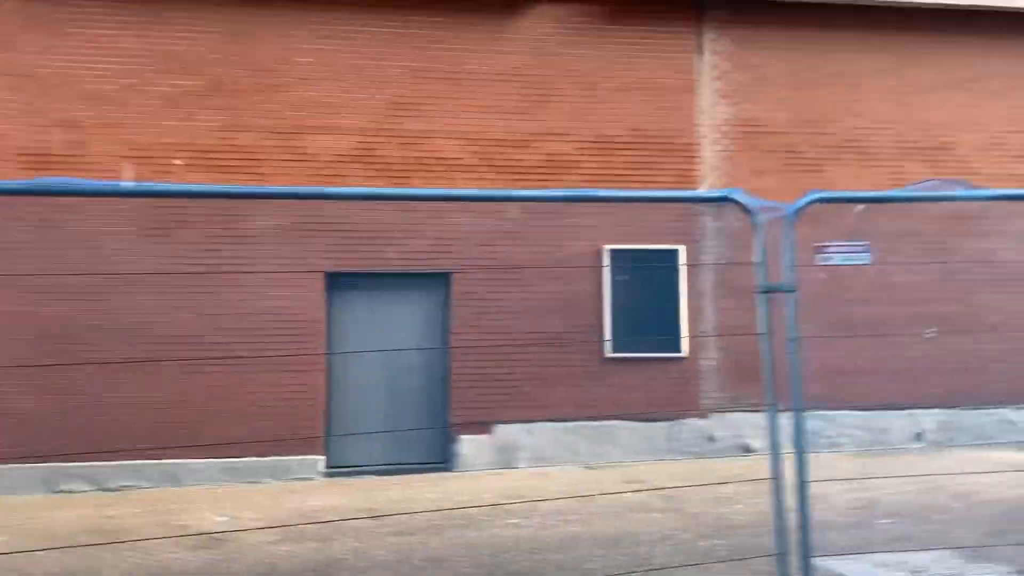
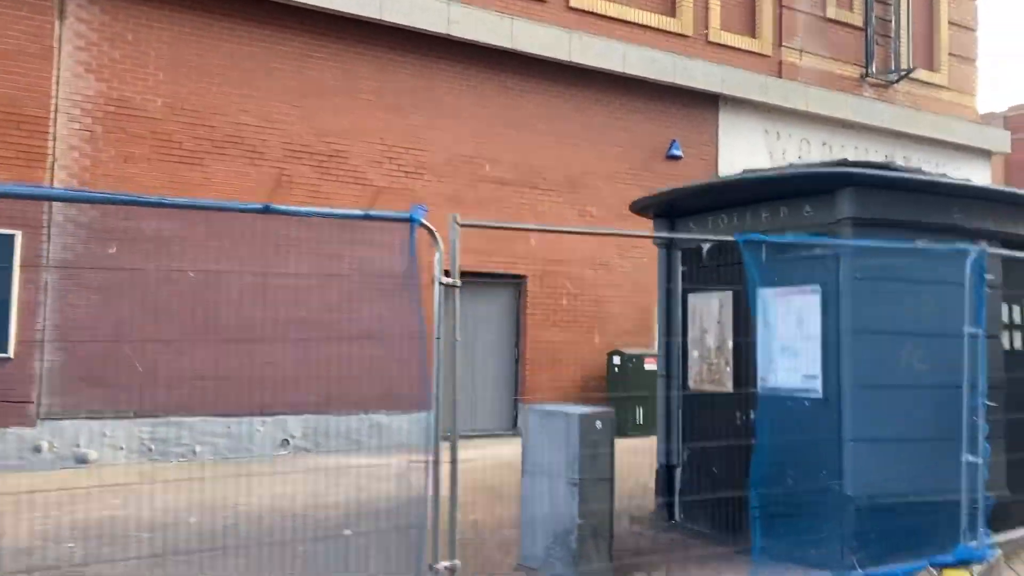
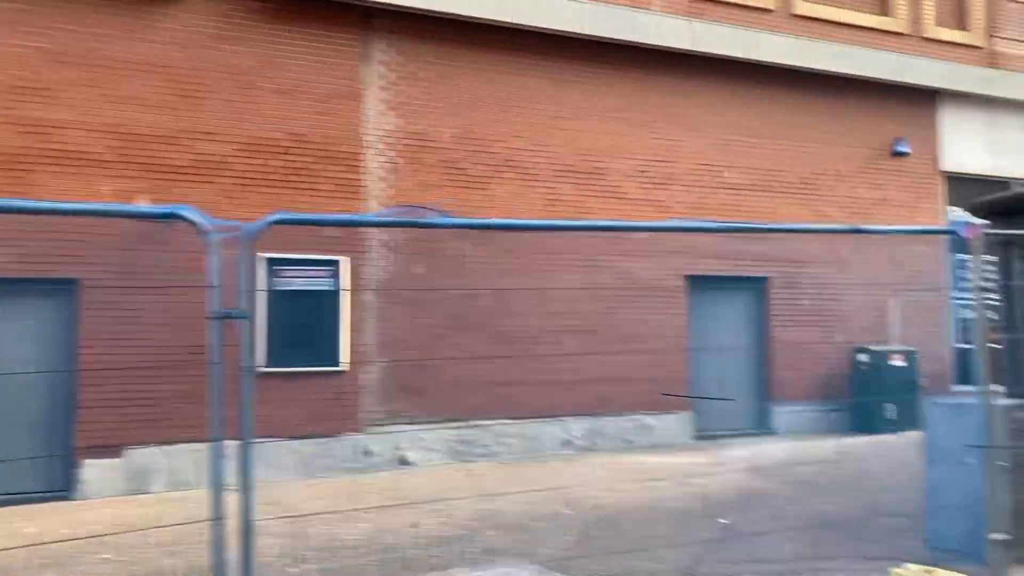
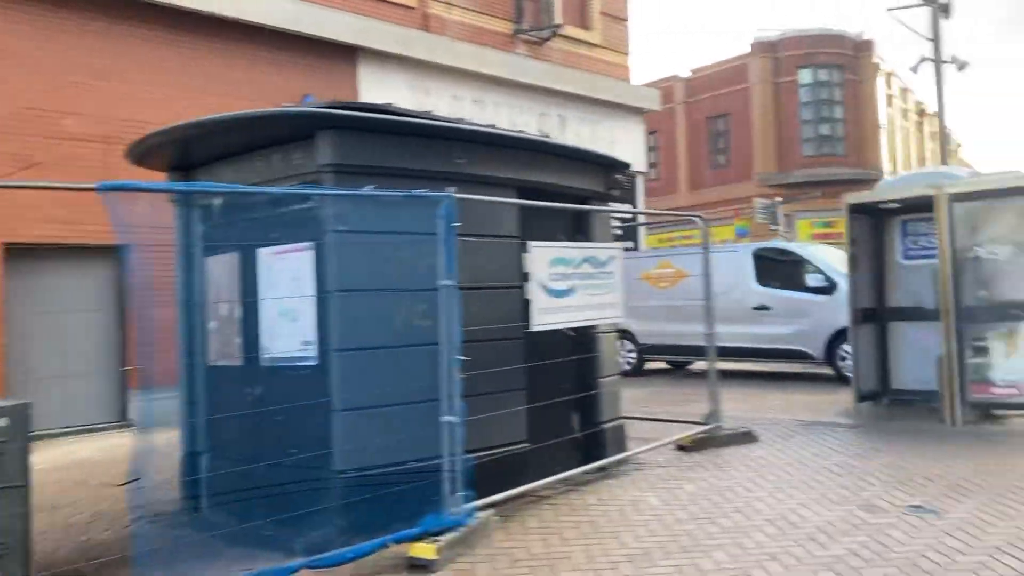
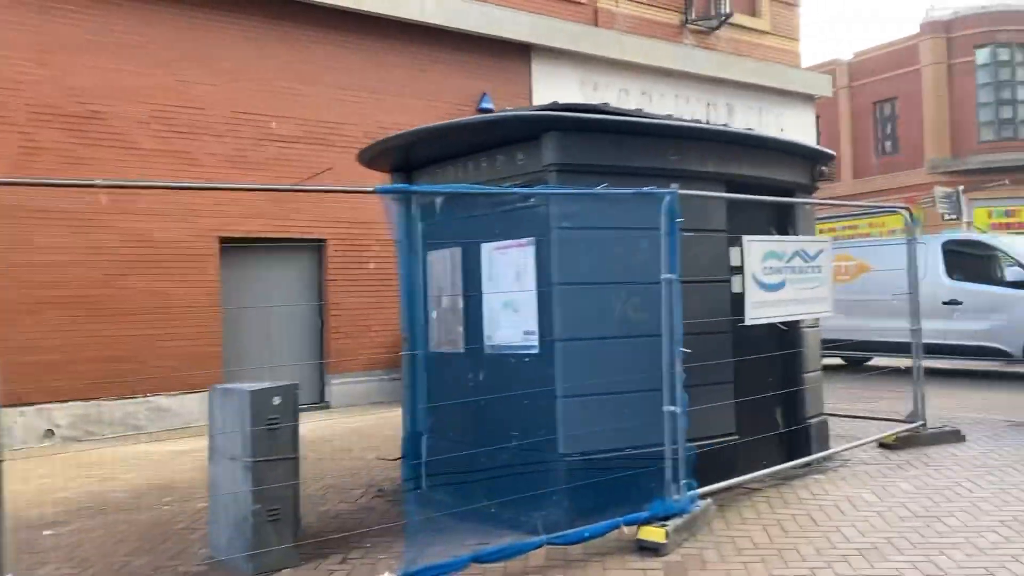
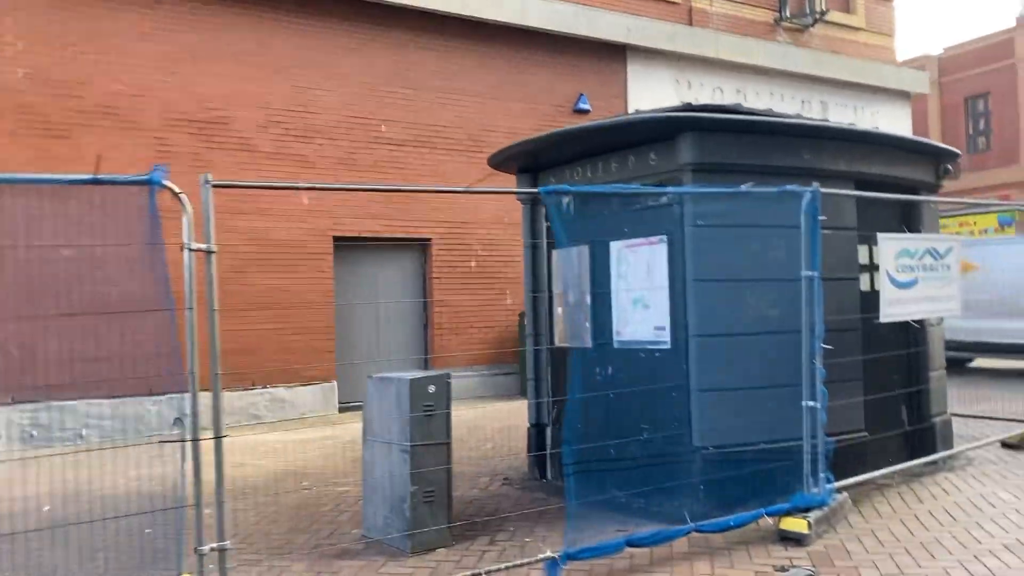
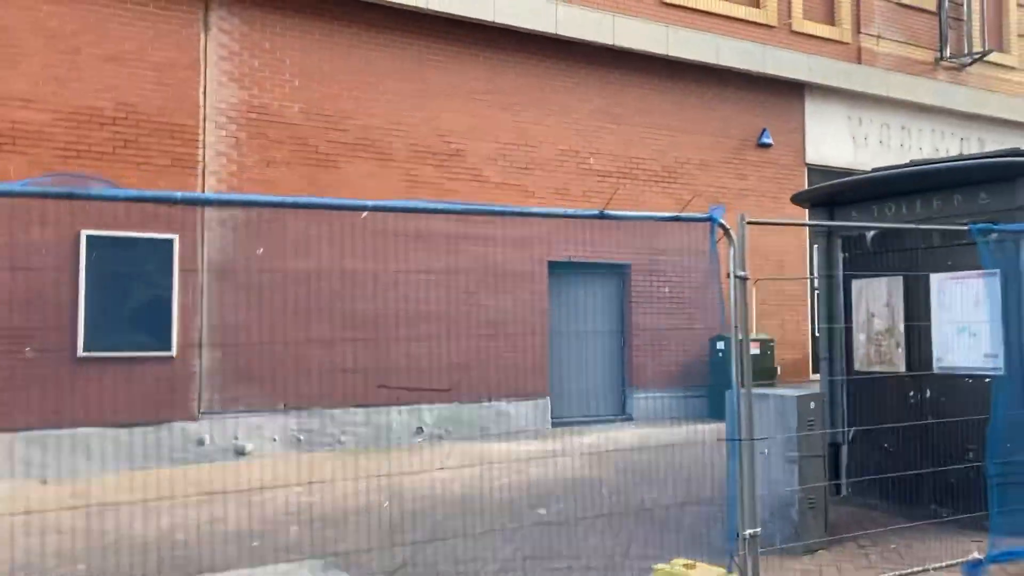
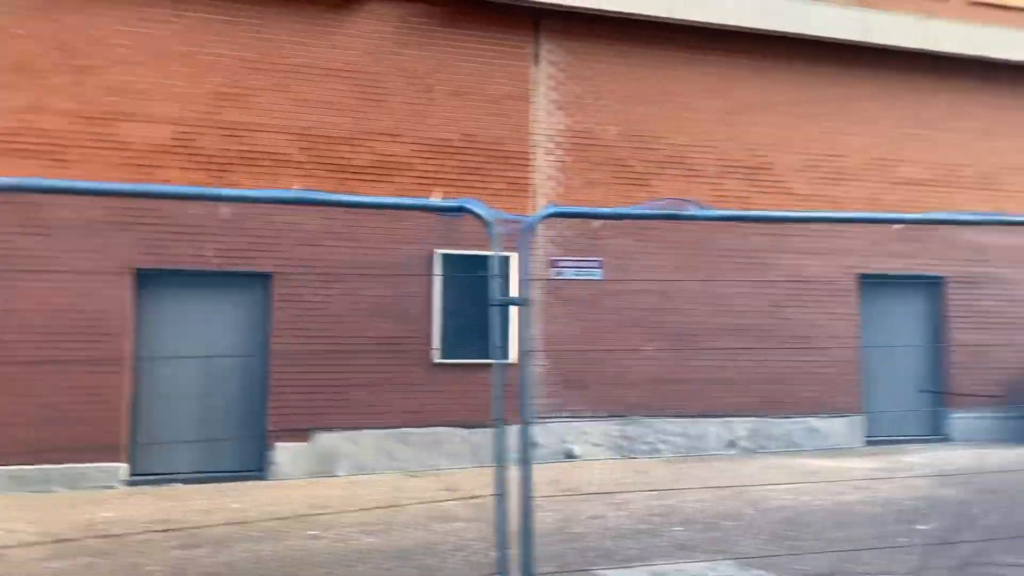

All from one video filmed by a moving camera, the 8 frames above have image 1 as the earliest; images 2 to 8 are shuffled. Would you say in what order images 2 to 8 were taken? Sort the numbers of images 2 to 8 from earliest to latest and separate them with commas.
8, 3, 7, 2, 6, 5, 4
